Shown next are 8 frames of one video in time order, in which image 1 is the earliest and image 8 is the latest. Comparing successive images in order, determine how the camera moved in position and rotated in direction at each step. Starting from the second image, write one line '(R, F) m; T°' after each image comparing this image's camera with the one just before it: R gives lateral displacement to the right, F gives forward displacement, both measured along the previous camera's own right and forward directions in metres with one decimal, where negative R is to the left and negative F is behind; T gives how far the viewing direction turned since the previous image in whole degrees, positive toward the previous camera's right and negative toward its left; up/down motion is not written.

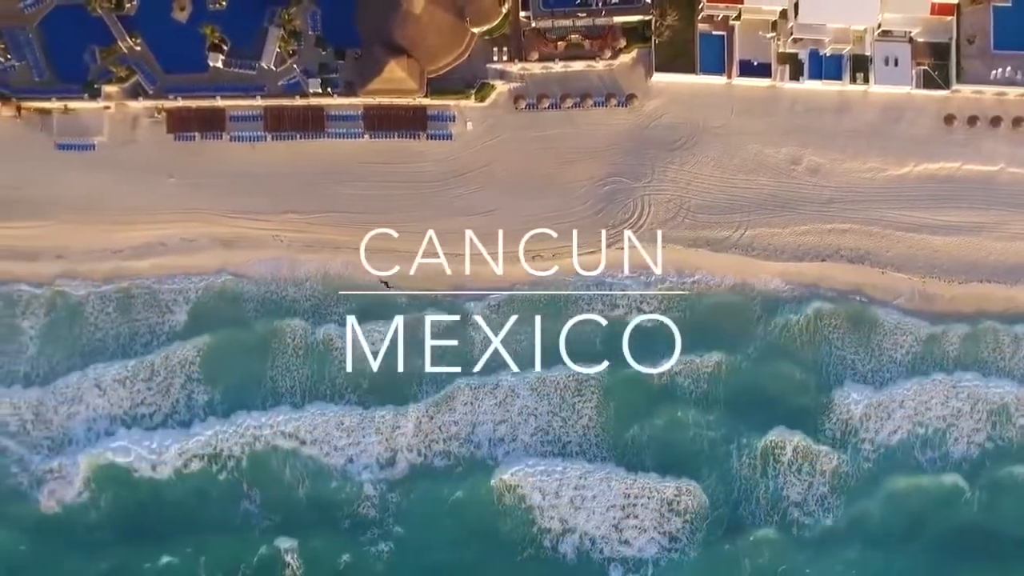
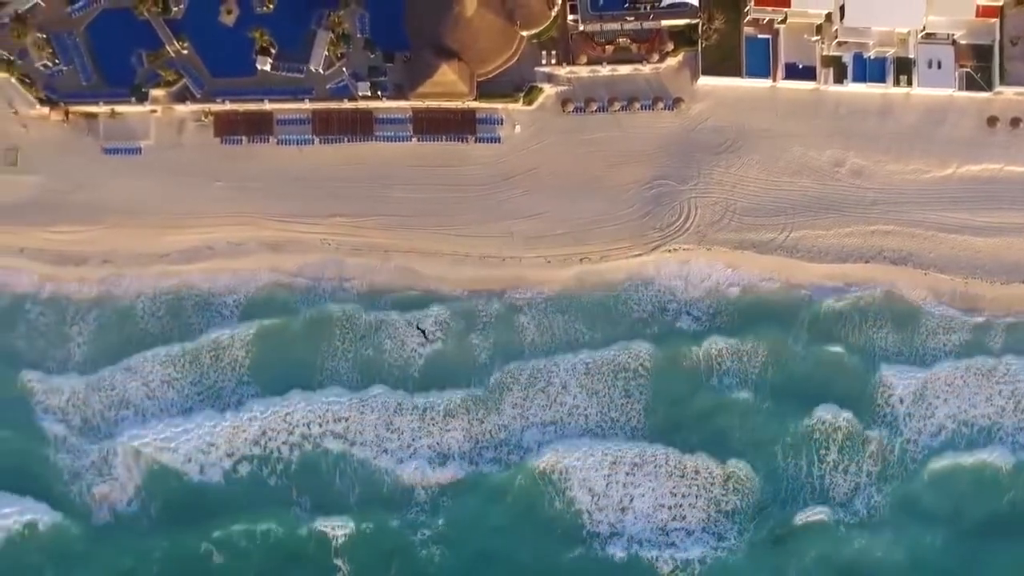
(-2.1, -0.1) m; 0°
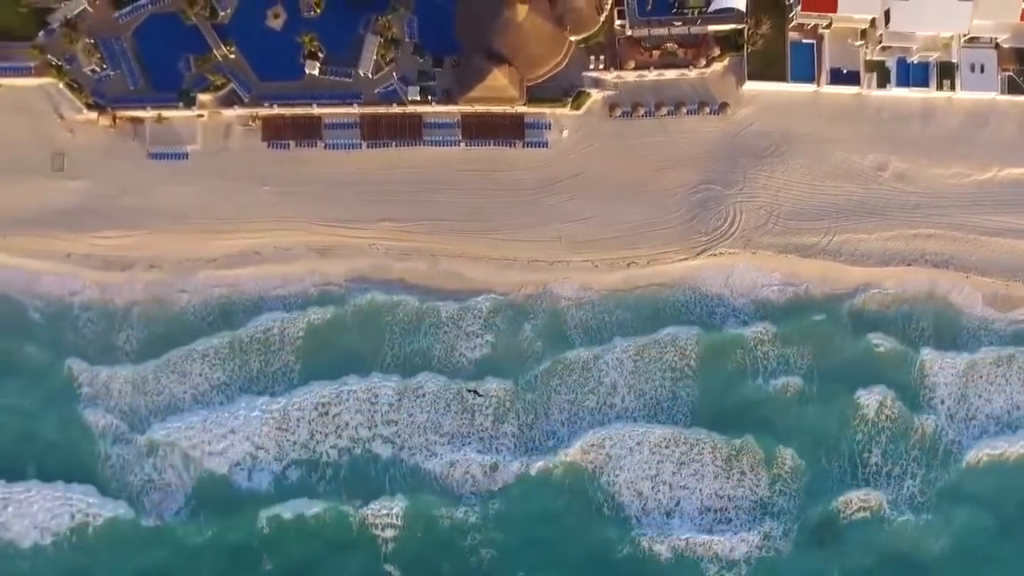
(-2.1, 0.0) m; +1°
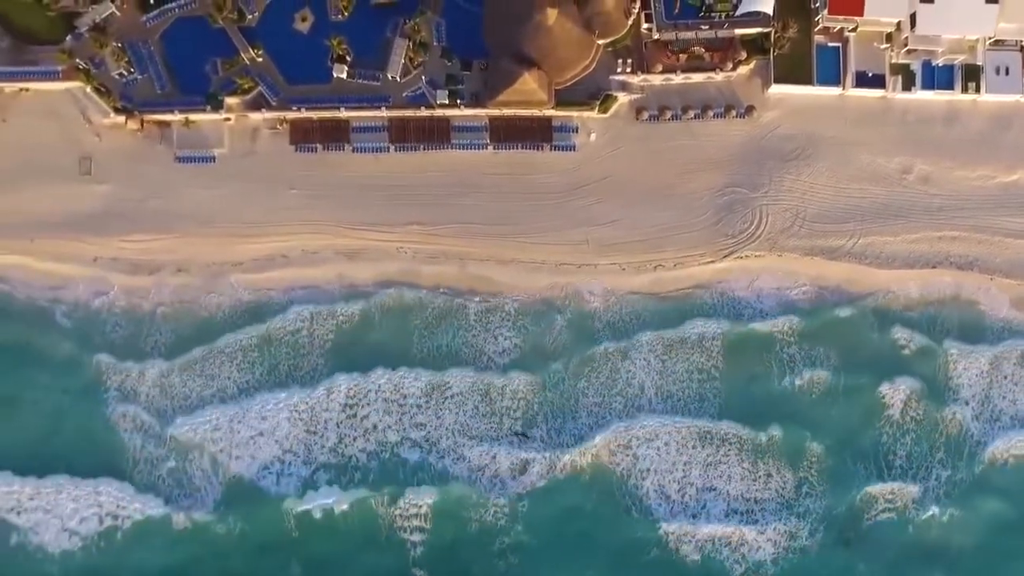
(-1.2, 0.0) m; 0°
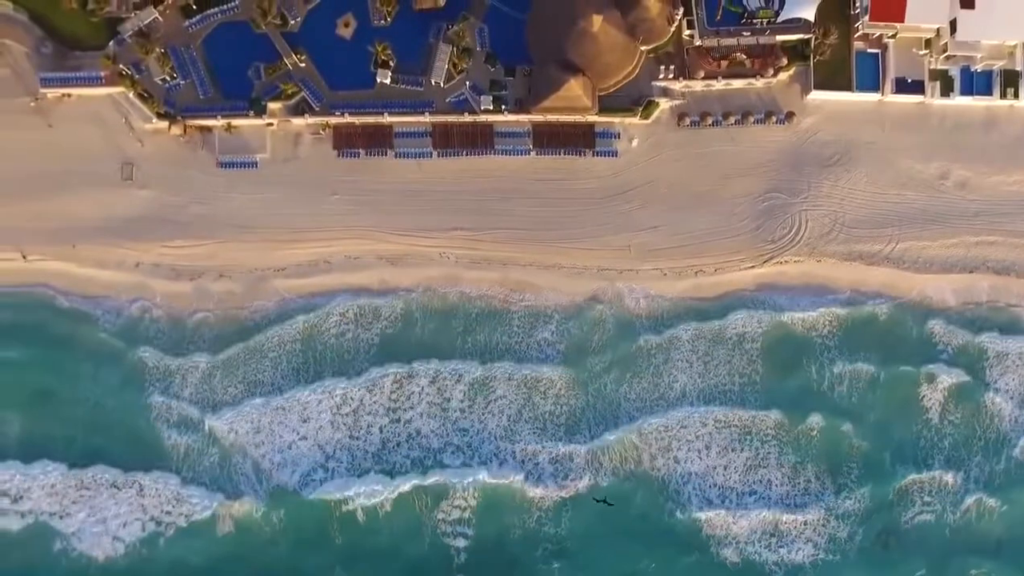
(-1.8, -0.1) m; 0°
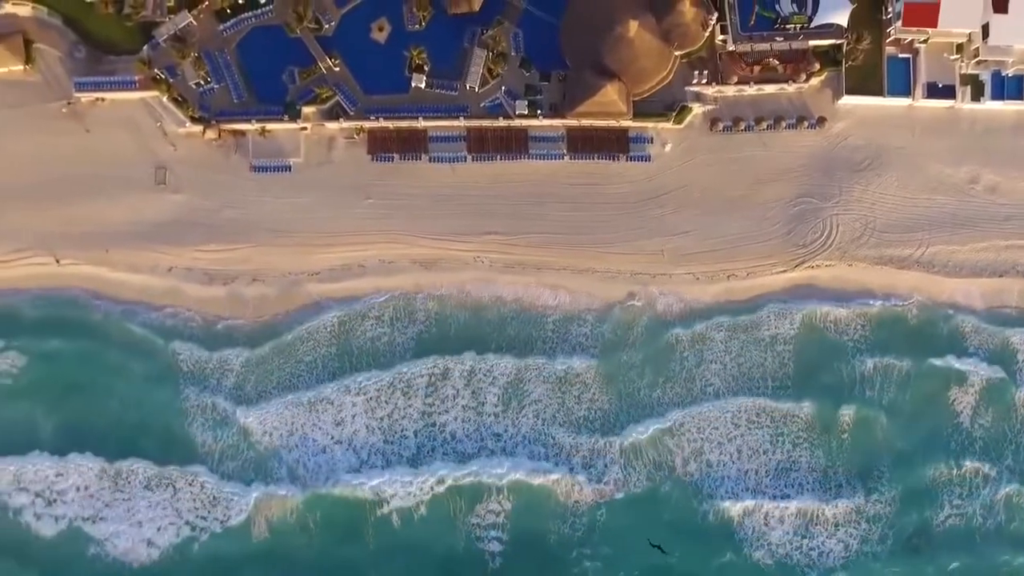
(-1.4, 0.0) m; 0°
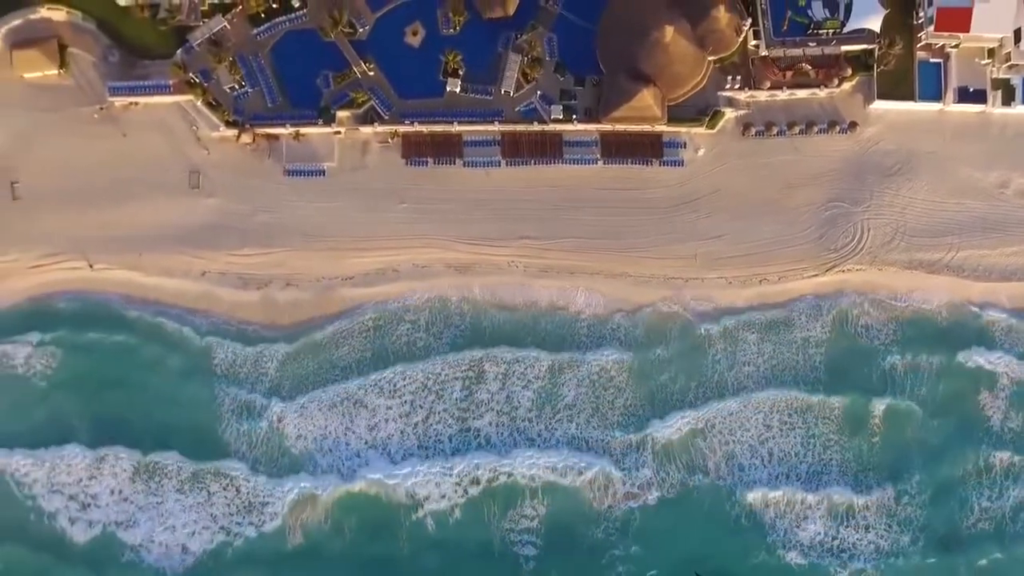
(-1.4, 0.0) m; 0°
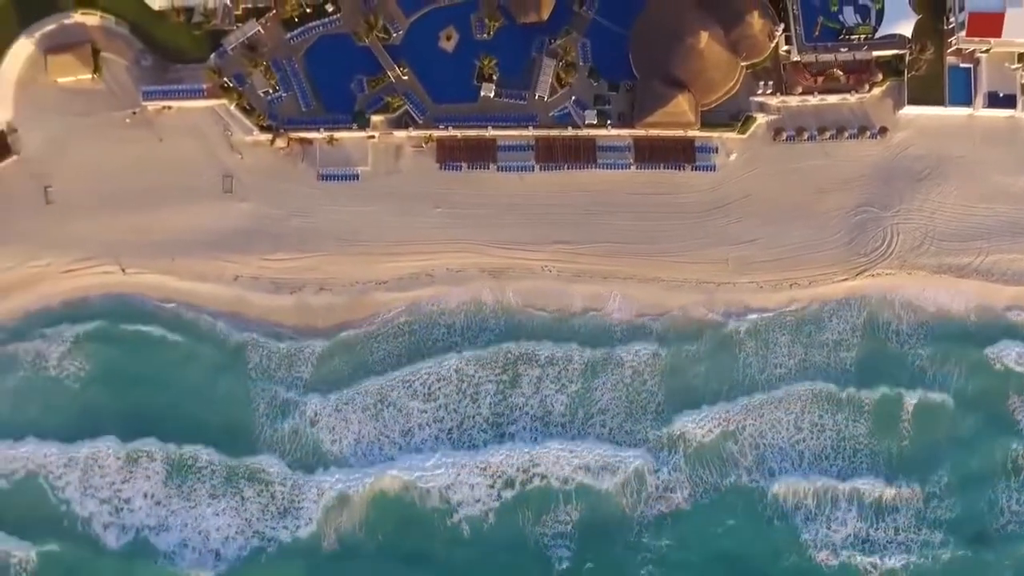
(-1.5, 0.0) m; 0°
